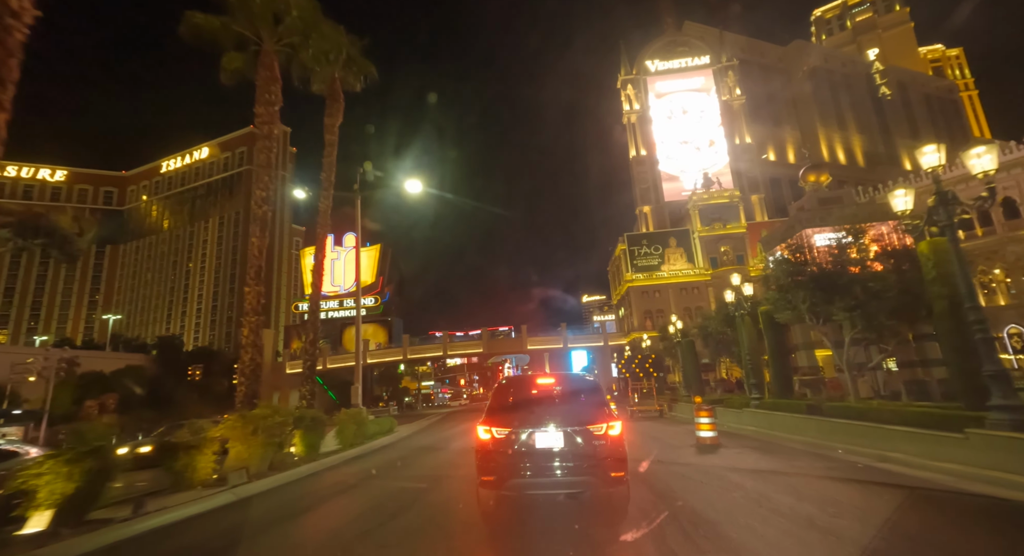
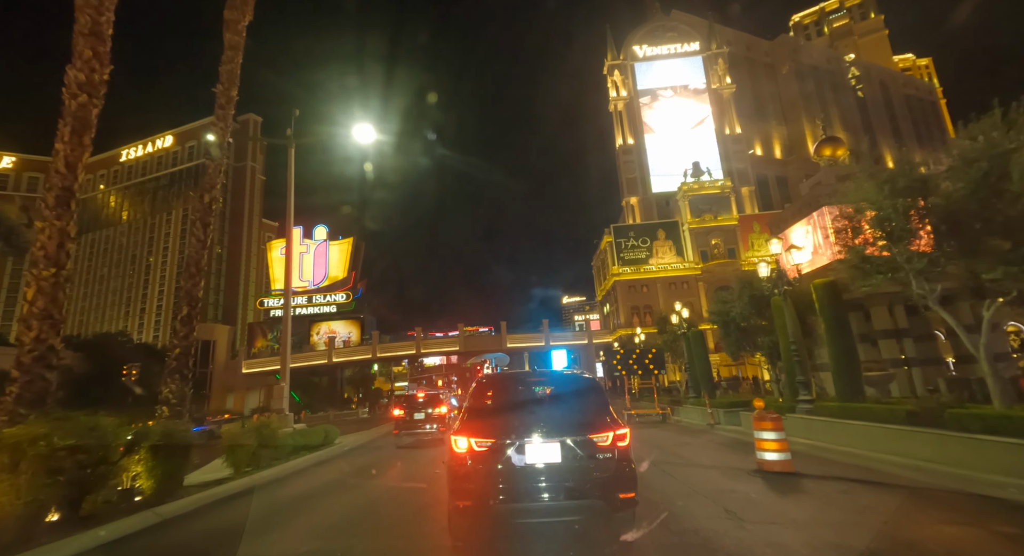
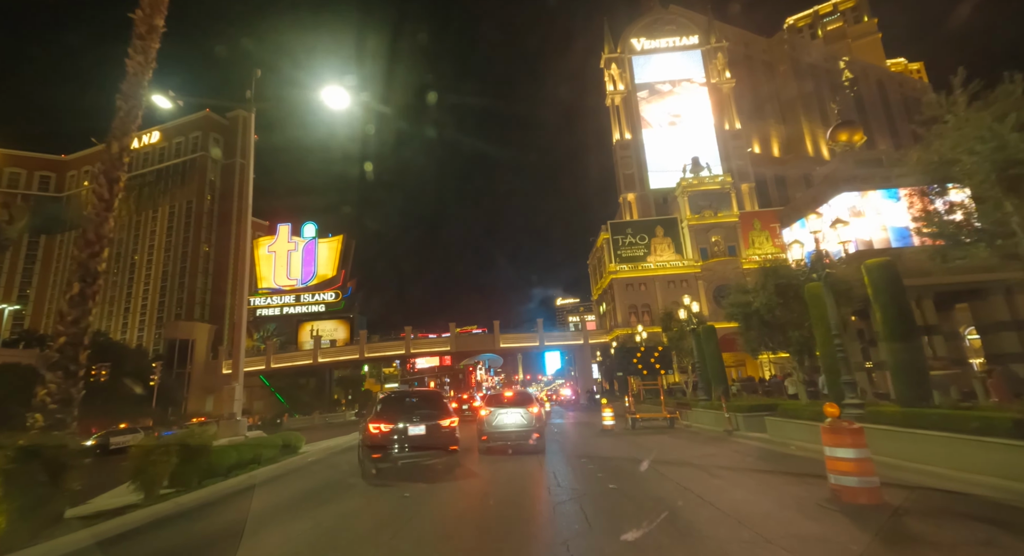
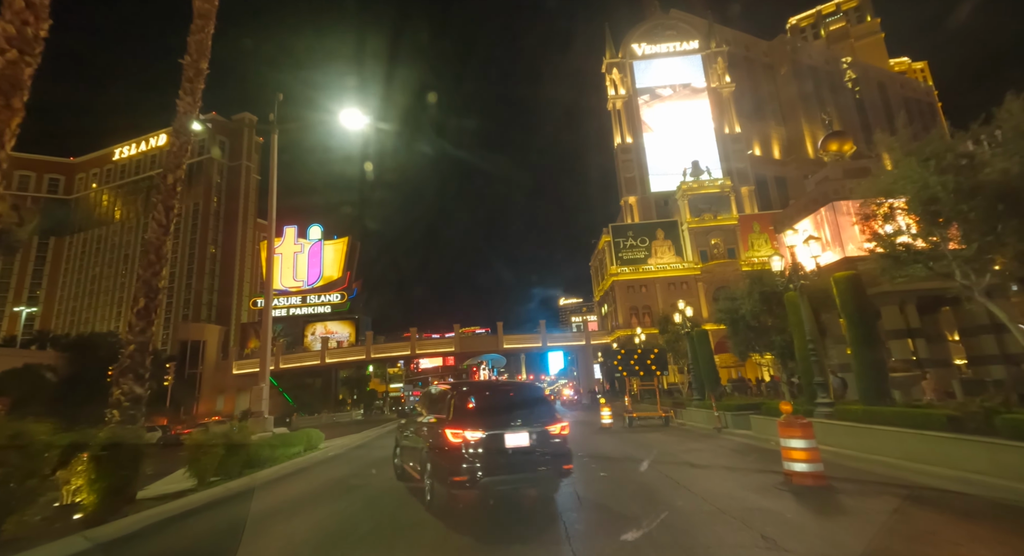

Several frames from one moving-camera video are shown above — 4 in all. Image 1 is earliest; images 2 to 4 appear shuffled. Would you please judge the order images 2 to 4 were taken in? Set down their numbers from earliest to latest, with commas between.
2, 4, 3
